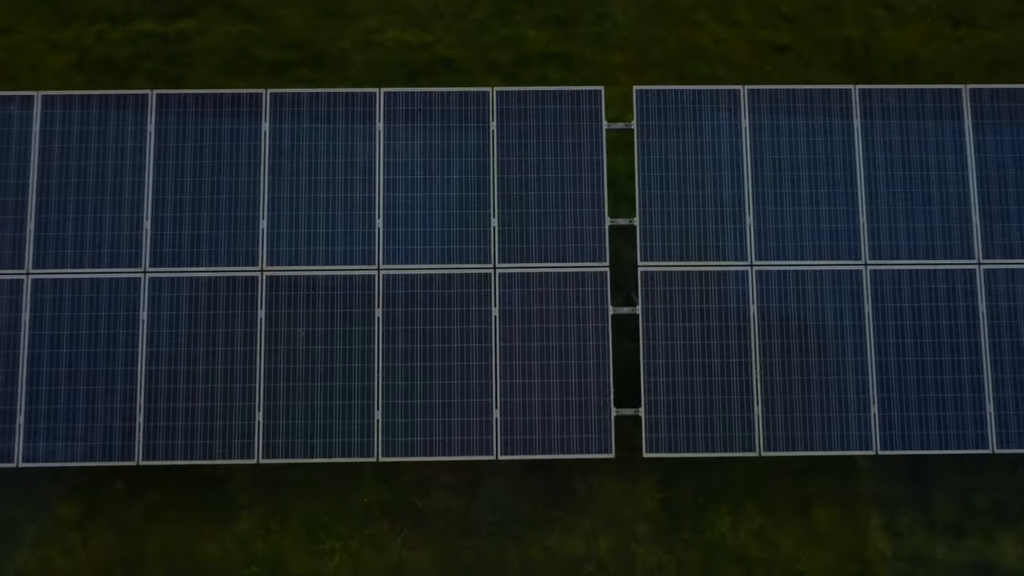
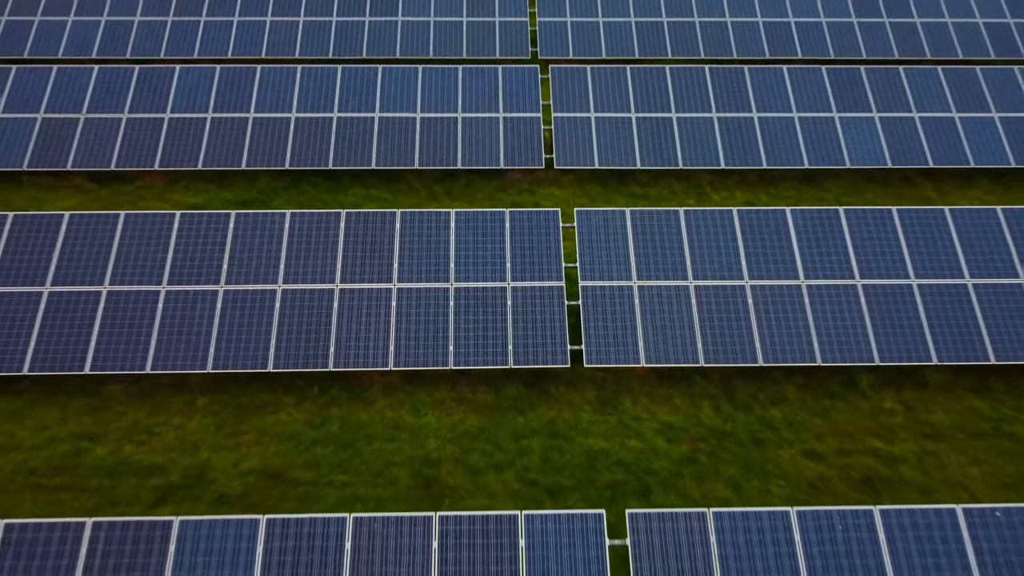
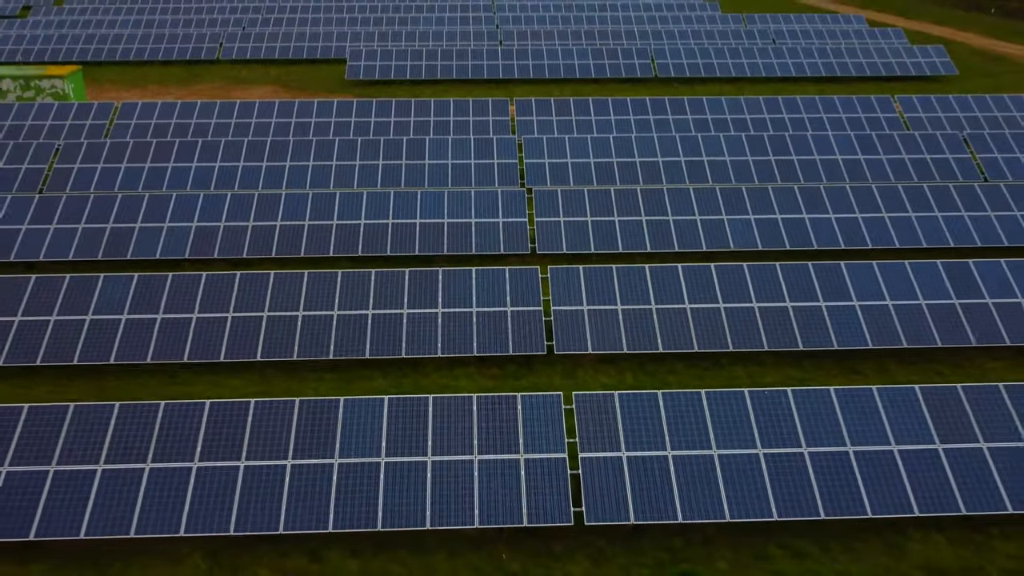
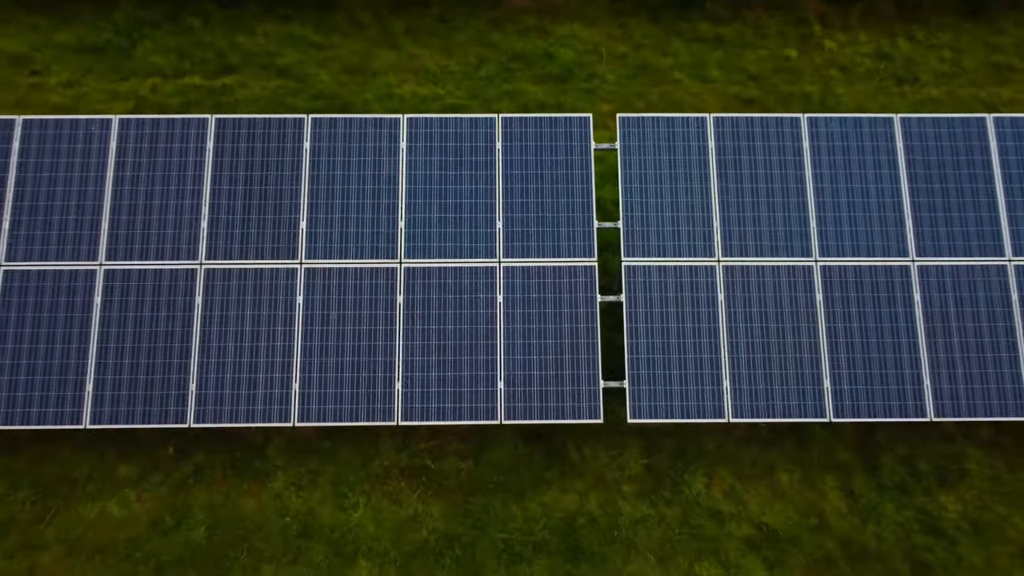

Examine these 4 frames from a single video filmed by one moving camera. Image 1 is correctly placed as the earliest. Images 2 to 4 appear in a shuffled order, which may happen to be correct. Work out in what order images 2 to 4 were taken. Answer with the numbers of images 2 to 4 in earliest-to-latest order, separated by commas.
4, 2, 3
